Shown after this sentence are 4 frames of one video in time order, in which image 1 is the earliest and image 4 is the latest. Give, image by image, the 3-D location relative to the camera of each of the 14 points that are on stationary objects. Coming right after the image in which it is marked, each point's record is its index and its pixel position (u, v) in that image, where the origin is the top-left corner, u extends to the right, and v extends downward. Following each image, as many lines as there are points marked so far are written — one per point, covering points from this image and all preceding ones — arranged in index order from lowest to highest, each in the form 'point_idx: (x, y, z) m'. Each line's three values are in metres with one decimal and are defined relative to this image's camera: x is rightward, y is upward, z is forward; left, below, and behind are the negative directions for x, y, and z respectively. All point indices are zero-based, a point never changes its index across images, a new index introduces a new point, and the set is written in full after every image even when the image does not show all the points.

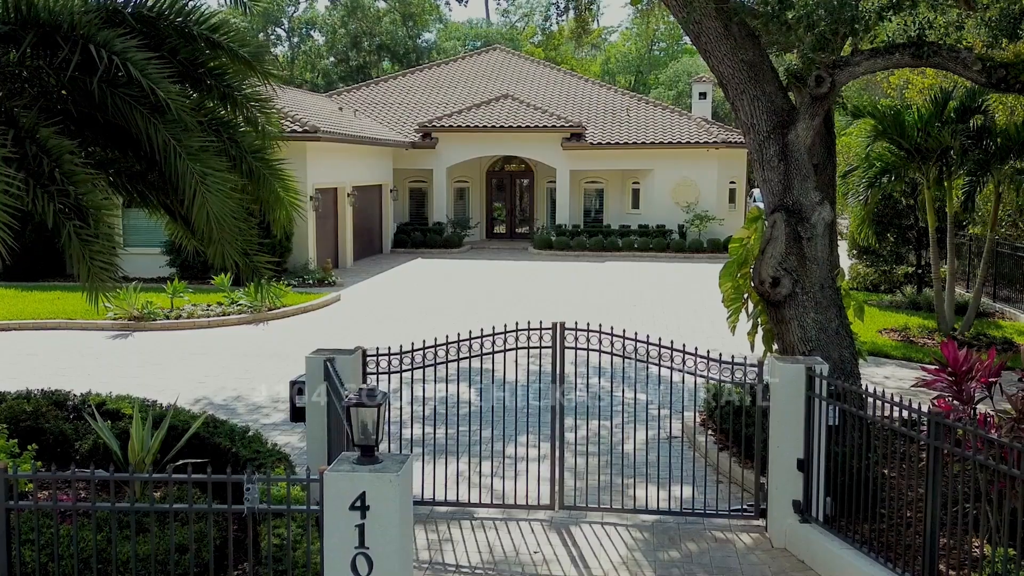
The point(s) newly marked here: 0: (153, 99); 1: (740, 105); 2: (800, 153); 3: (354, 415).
0: (-2.2, +1.2, +5.6) m
1: (+1.9, +1.5, +7.3) m
2: (+2.4, +1.1, +7.2) m
3: (-0.8, -0.6, +4.2) m
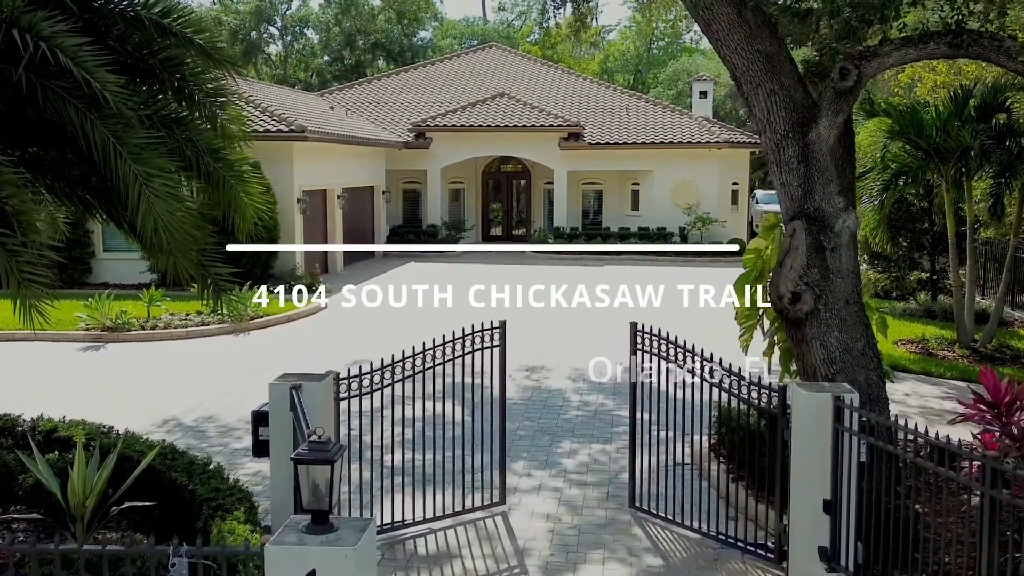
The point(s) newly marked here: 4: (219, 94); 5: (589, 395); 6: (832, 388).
0: (-2.3, +1.1, +4.8) m
1: (+1.8, +1.4, +6.6) m
2: (+2.3, +1.0, +6.5) m
3: (-0.8, -0.7, +3.5) m
4: (-1.9, +1.3, +5.8) m
5: (+0.9, -1.2, +10.3) m
6: (+2.0, -0.6, +5.6) m
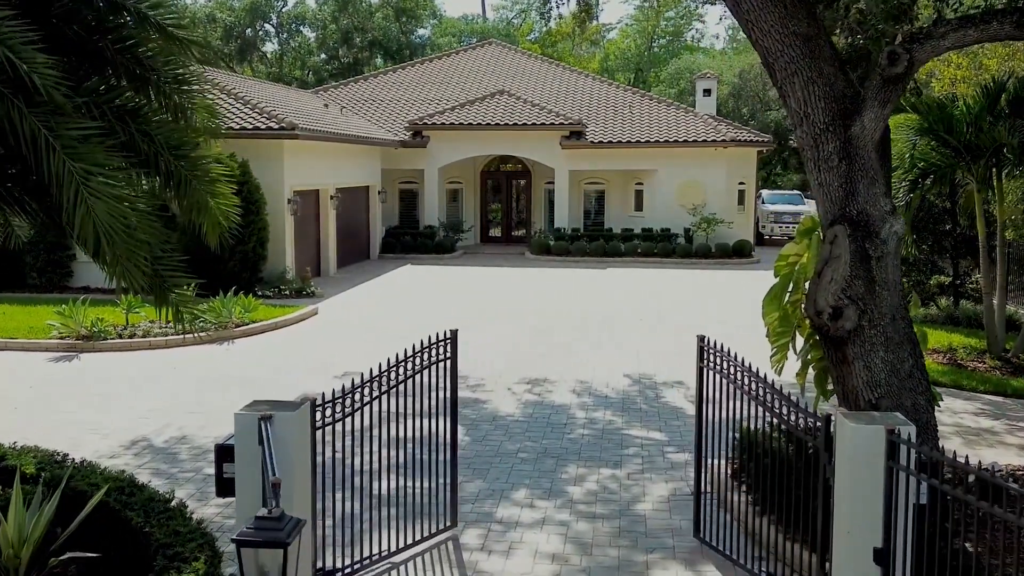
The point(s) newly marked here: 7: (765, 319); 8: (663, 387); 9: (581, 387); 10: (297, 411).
0: (-2.3, +1.0, +4.1) m
1: (+1.8, +1.3, +5.9) m
2: (+2.3, +0.9, +5.8) m
3: (-0.8, -0.8, +2.8) m
4: (-1.9, +1.2, +5.1) m
5: (+0.9, -1.3, +9.6) m
6: (+2.0, -0.7, +4.9) m
7: (+1.9, -0.2, +6.7) m
8: (+1.8, -1.2, +10.7) m
9: (+0.8, -1.2, +10.7) m
10: (-1.2, -0.7, +5.0) m
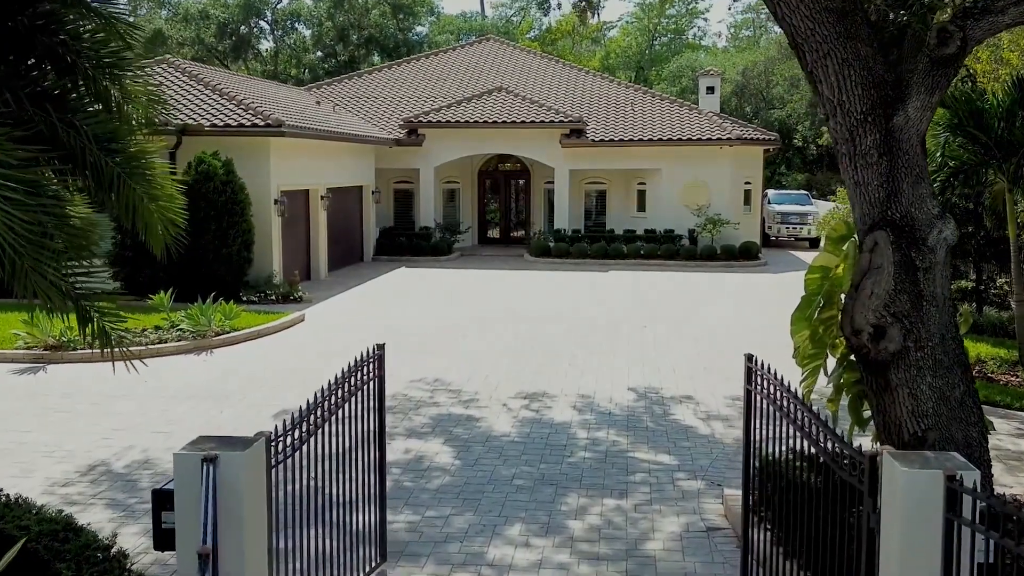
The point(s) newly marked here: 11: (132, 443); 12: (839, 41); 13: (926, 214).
0: (-2.4, +0.9, +3.3) m
1: (+1.8, +1.2, +5.1) m
2: (+2.2, +0.8, +5.0) m
3: (-0.9, -0.9, +2.0) m
4: (-1.9, +1.1, +4.3) m
5: (+0.9, -1.4, +8.8) m
6: (+2.0, -0.8, +4.1) m
7: (+1.8, -0.3, +5.9) m
8: (+1.8, -1.3, +9.9) m
9: (+0.8, -1.3, +10.0) m
10: (-1.3, -0.8, +4.3) m
11: (-3.6, -1.5, +8.5) m
12: (+1.9, +1.4, +5.0) m
13: (+2.3, +0.4, +5.0) m
